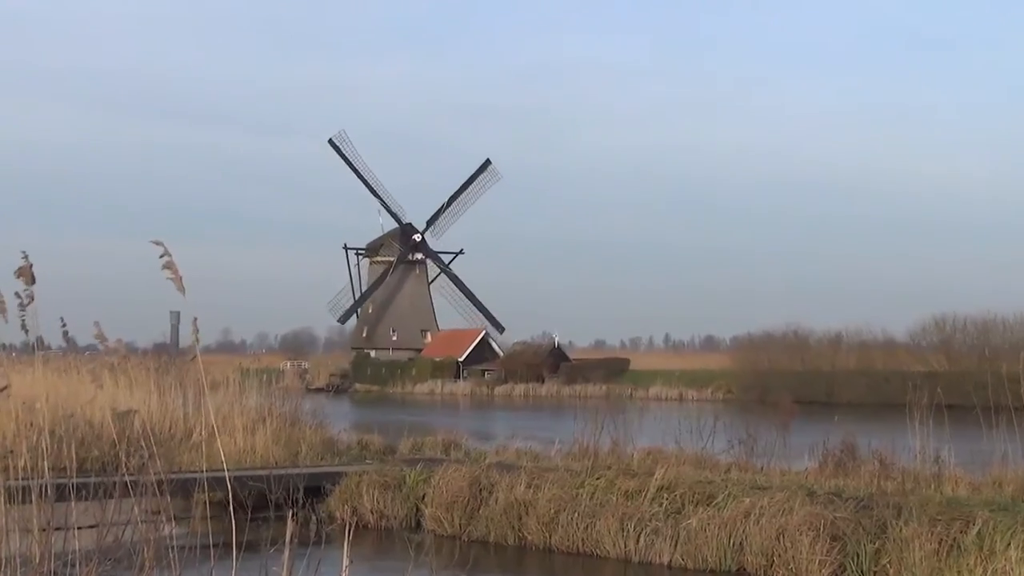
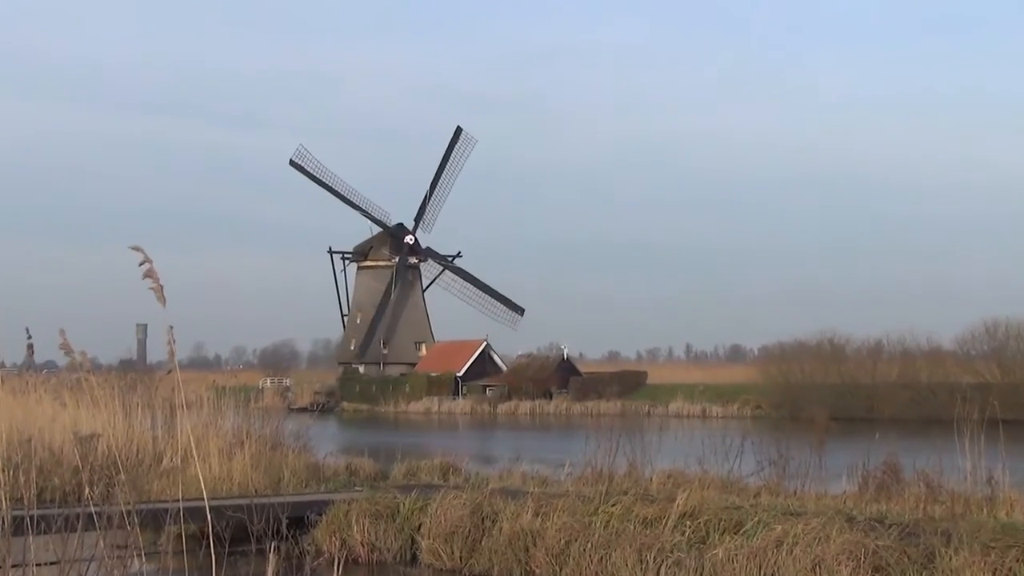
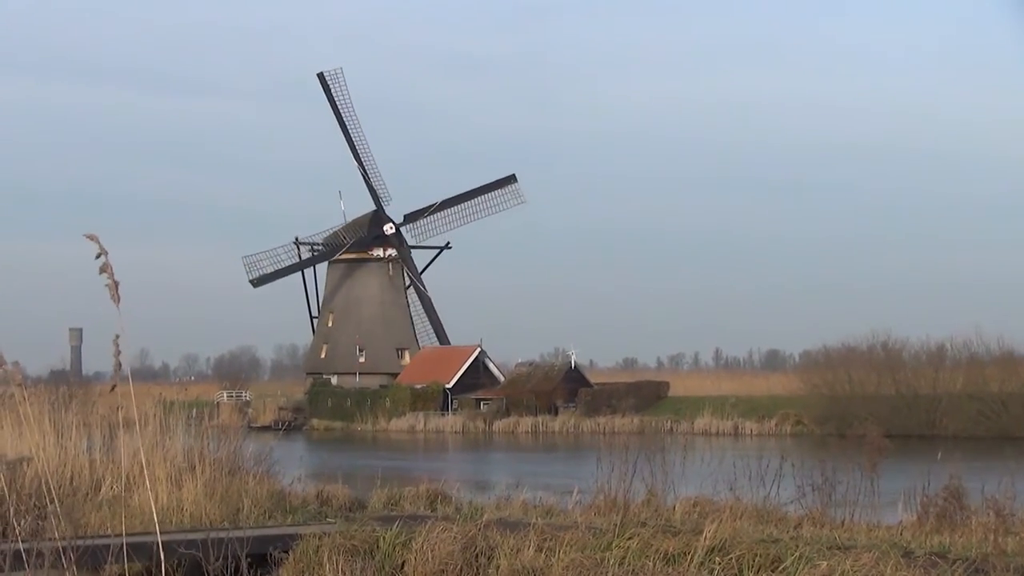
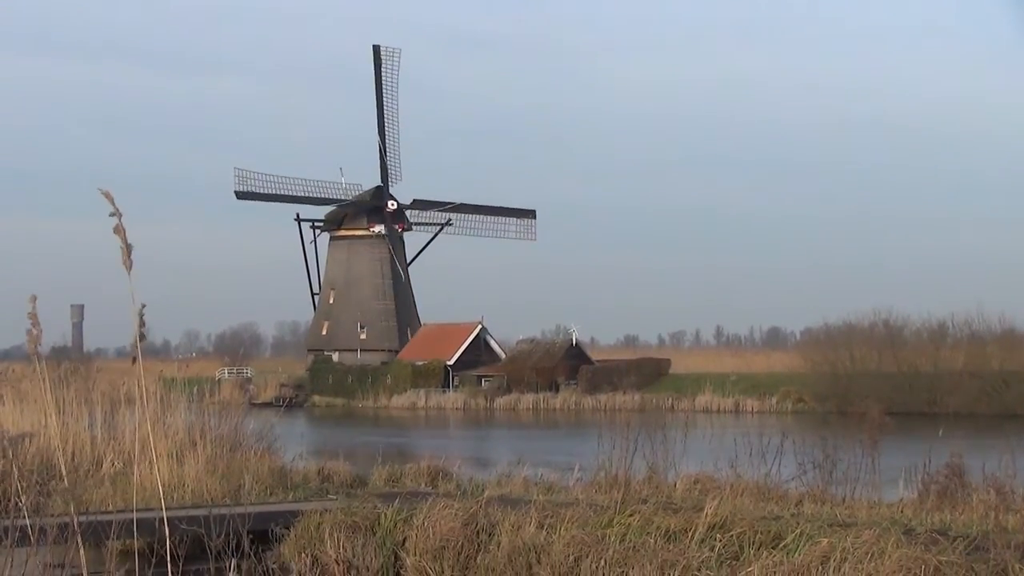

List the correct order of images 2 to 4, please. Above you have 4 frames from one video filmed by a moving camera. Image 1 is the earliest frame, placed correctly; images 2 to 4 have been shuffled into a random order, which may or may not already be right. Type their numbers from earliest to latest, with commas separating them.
2, 3, 4
